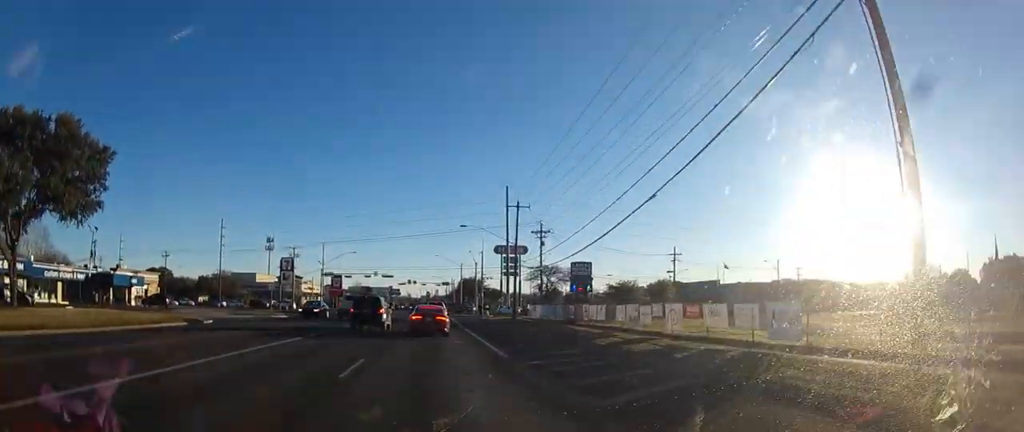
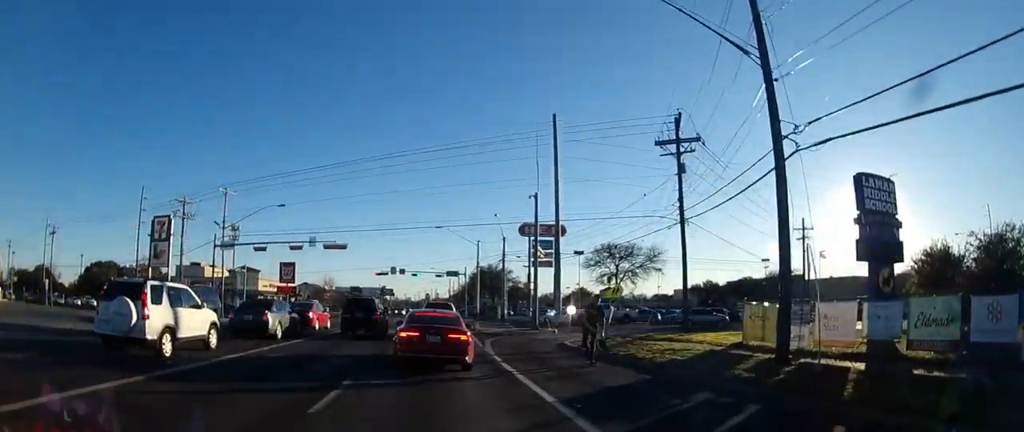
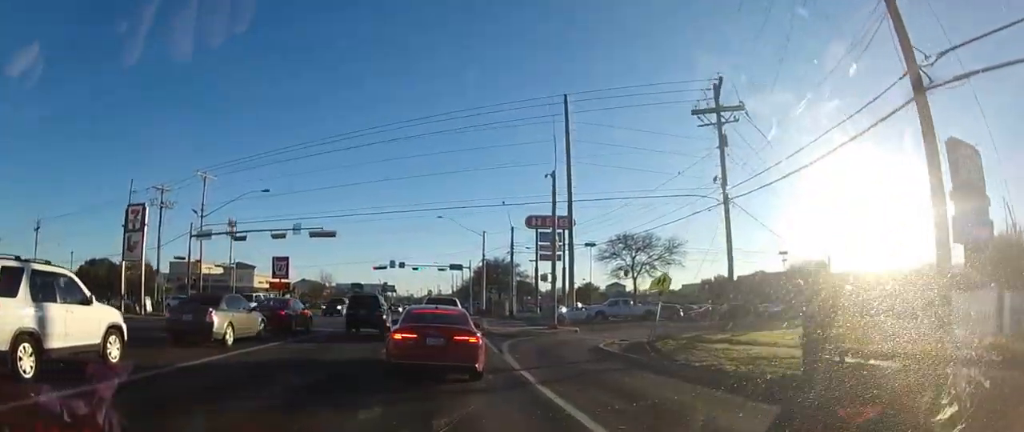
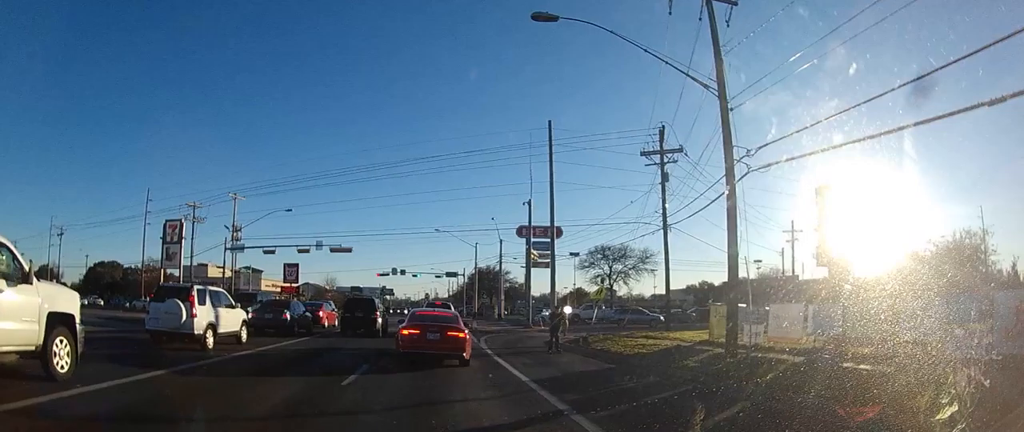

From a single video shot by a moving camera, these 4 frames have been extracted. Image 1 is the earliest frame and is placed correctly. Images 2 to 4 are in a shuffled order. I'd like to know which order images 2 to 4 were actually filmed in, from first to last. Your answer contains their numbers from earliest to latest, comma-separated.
4, 2, 3
